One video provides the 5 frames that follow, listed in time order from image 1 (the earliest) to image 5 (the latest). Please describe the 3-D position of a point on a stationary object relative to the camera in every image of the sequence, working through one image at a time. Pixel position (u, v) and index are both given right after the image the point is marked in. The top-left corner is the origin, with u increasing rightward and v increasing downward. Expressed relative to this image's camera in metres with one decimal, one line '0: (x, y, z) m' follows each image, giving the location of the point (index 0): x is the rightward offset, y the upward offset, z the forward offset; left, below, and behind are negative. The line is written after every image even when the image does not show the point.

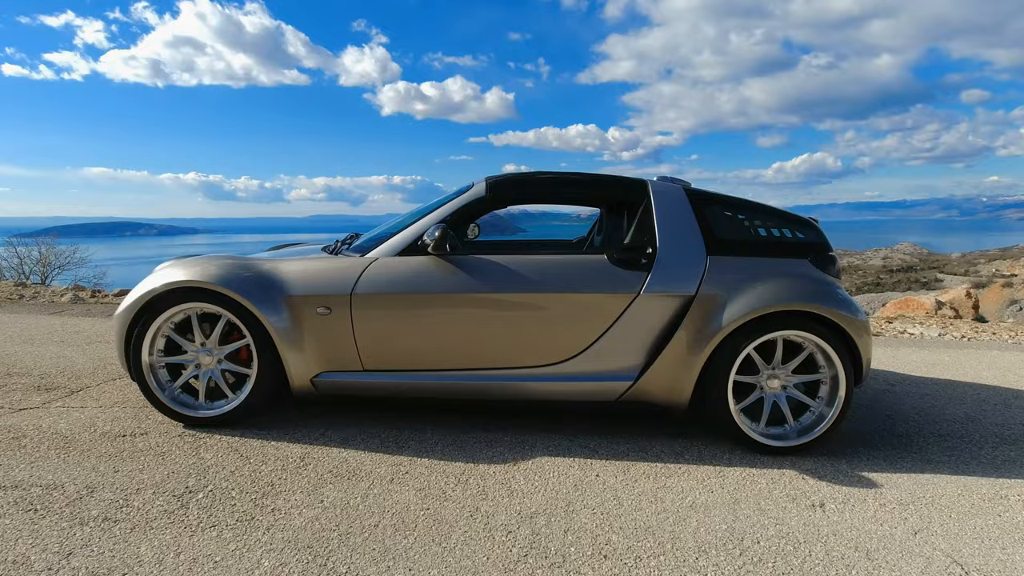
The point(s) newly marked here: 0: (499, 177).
0: (-0.1, +0.6, +3.0) m
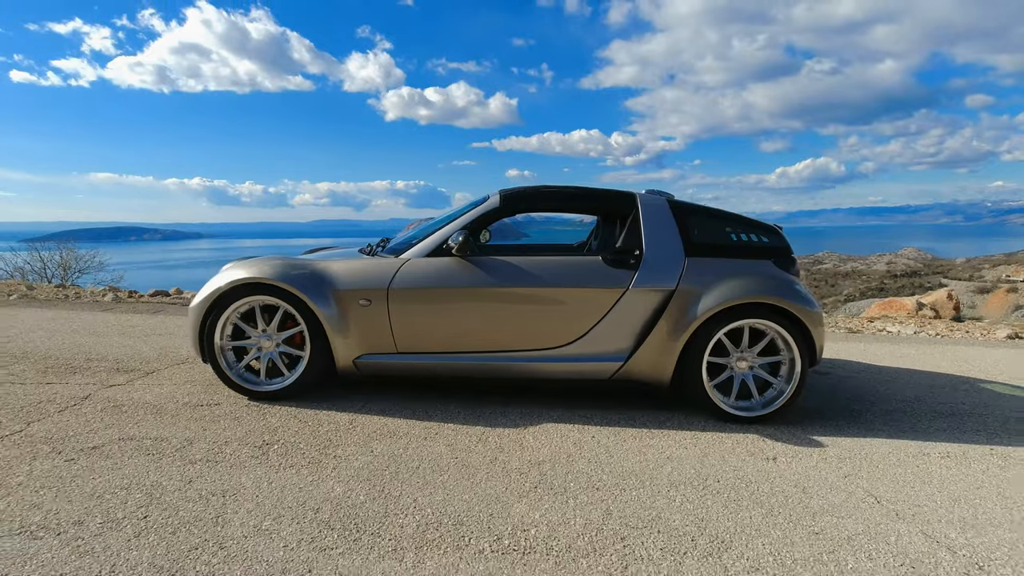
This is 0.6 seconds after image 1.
0: (0.0, +0.6, +3.6) m
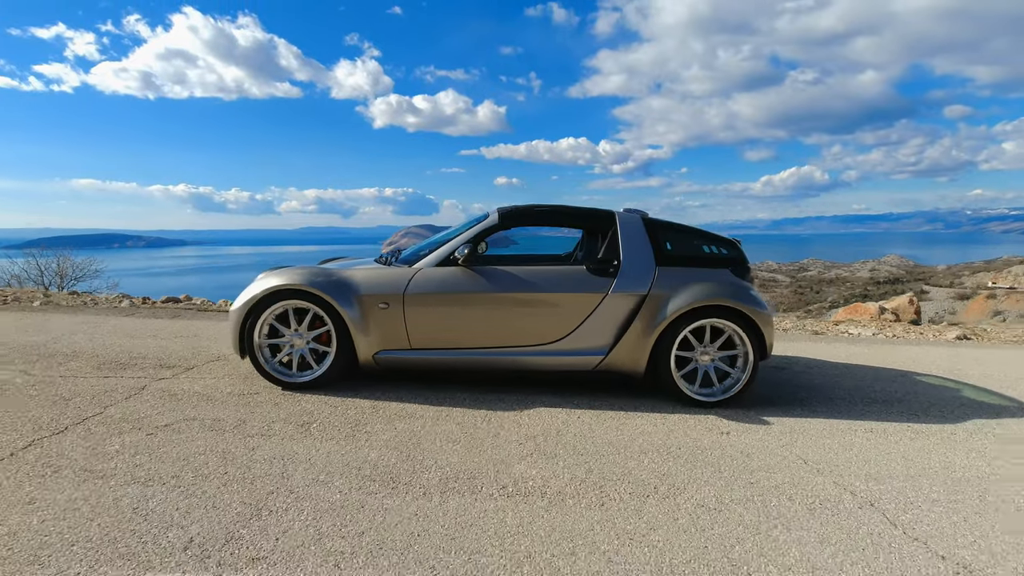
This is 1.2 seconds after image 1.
0: (0.0, +0.6, +4.2) m
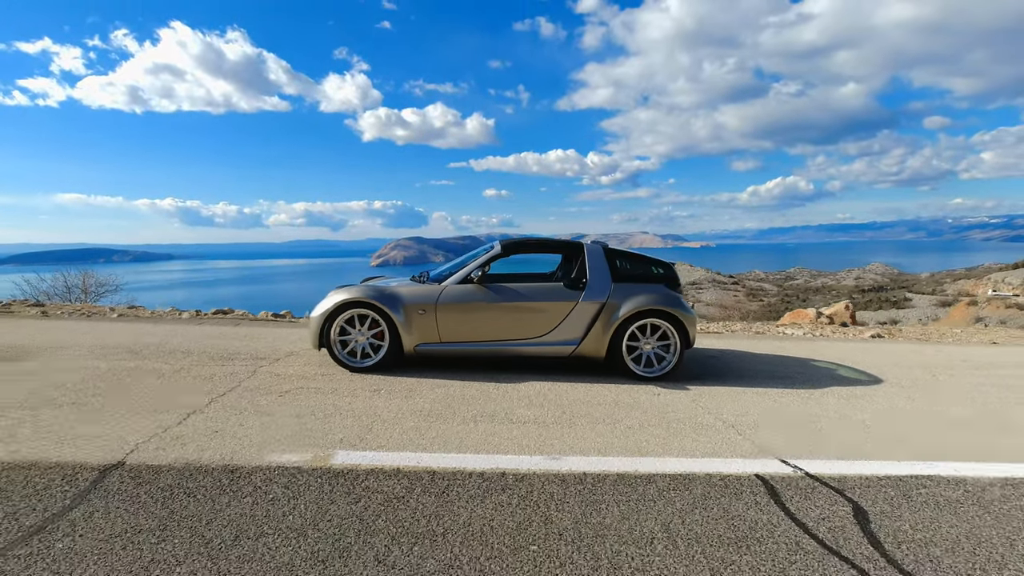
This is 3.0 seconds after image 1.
0: (0.0, +0.5, +5.8) m
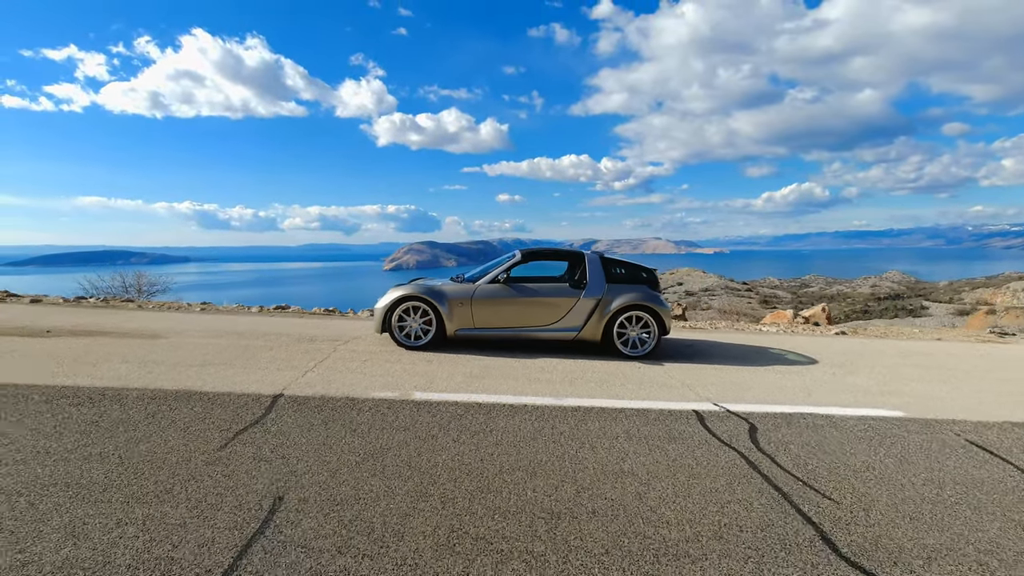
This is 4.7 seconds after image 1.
0: (+0.2, +0.5, +7.6) m
